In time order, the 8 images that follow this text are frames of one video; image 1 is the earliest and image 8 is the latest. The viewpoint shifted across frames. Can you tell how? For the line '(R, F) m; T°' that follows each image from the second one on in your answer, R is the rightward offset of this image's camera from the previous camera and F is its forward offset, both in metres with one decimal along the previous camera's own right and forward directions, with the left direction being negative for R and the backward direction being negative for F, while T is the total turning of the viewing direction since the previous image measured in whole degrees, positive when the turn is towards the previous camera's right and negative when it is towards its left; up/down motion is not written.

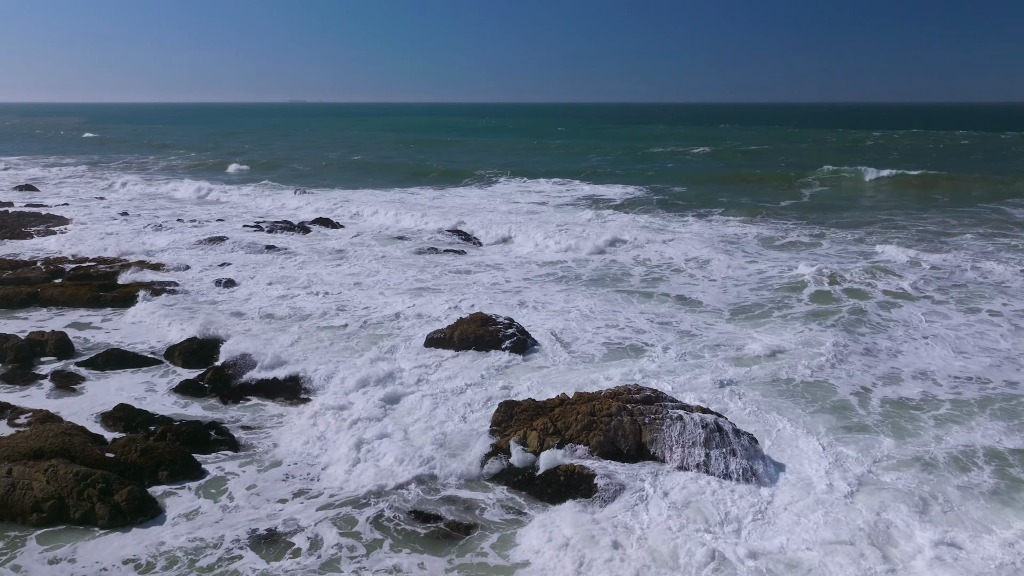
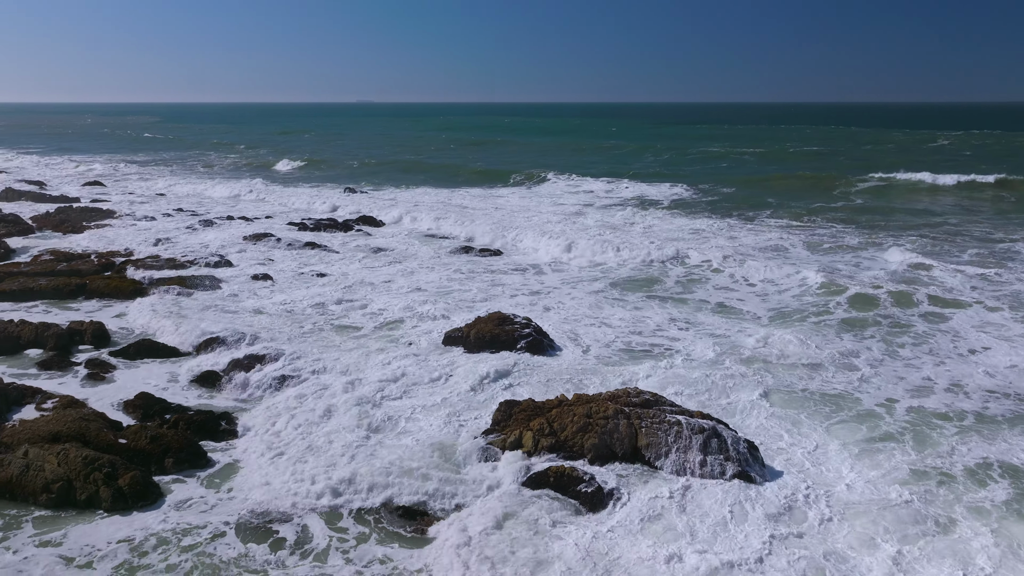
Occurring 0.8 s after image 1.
(+0.7, 0.0) m; -5°
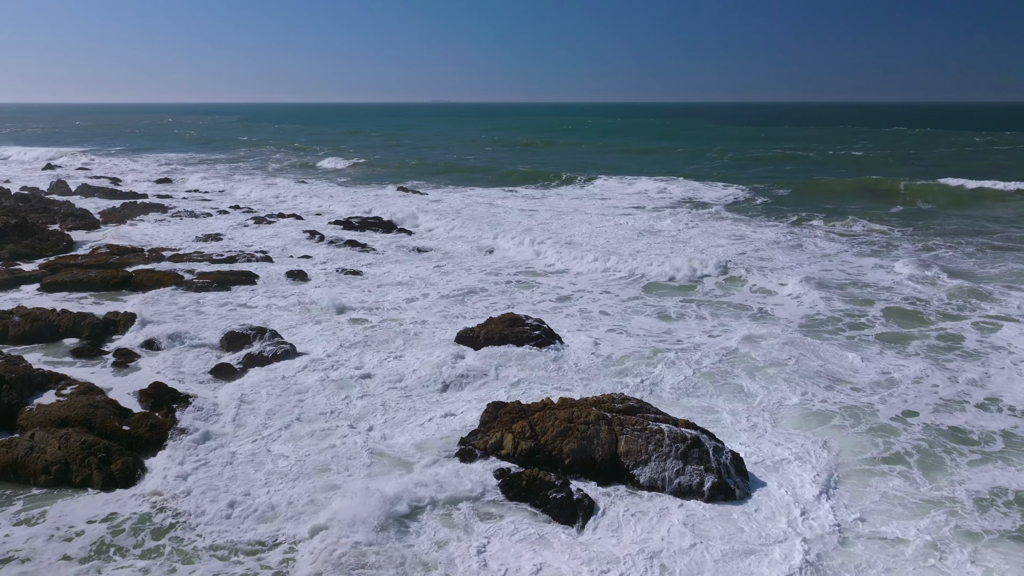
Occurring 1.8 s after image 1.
(+0.9, 0.0) m; -5°
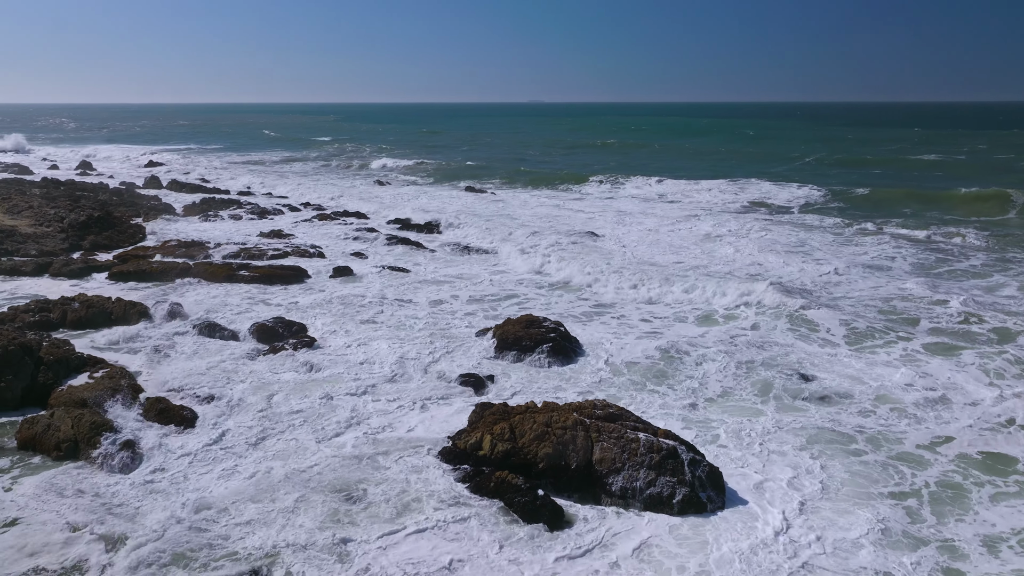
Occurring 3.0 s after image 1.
(+1.1, 0.0) m; -7°
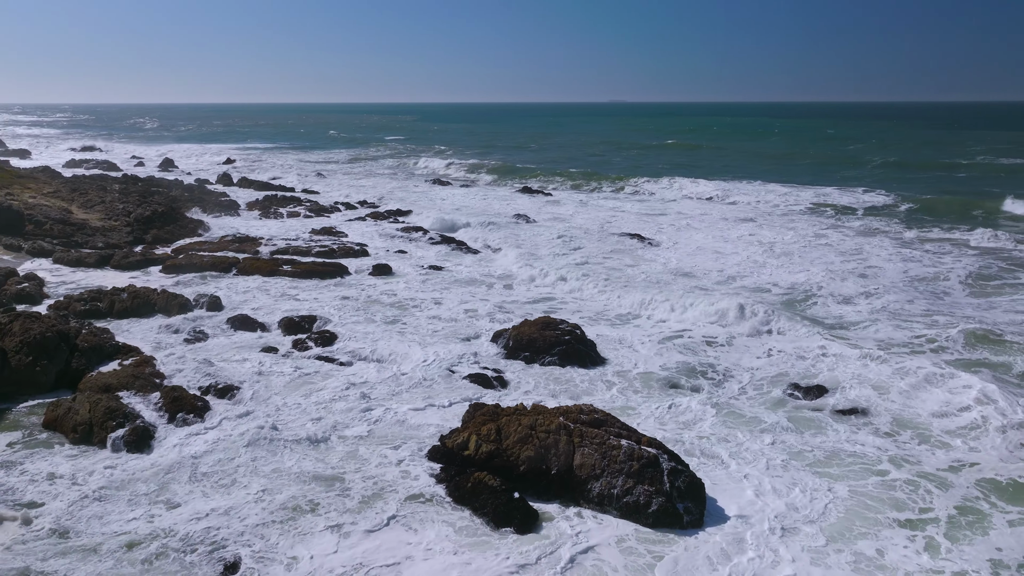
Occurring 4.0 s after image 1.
(+0.9, 0.0) m; -6°
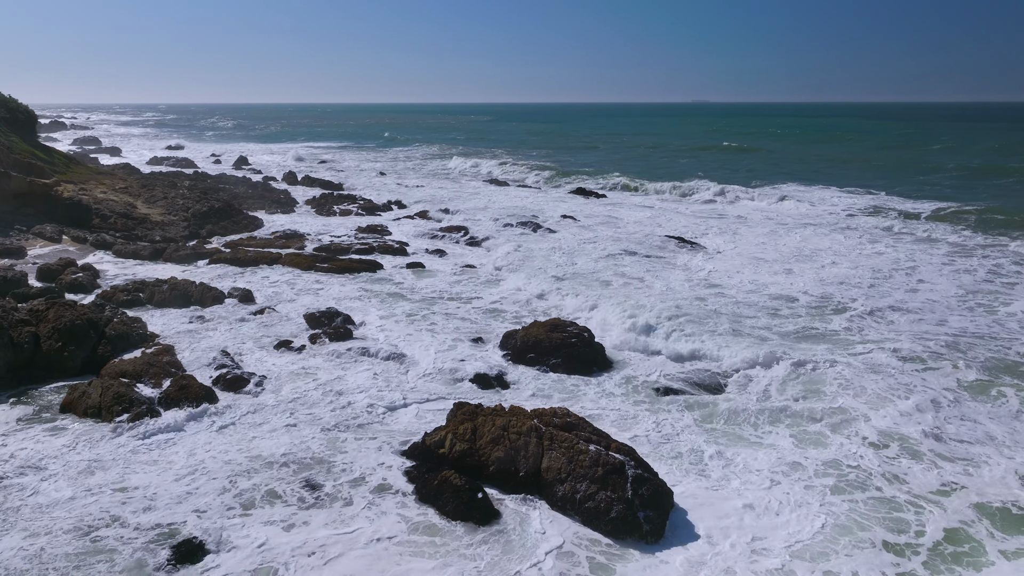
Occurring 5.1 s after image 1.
(+1.0, 0.0) m; -6°
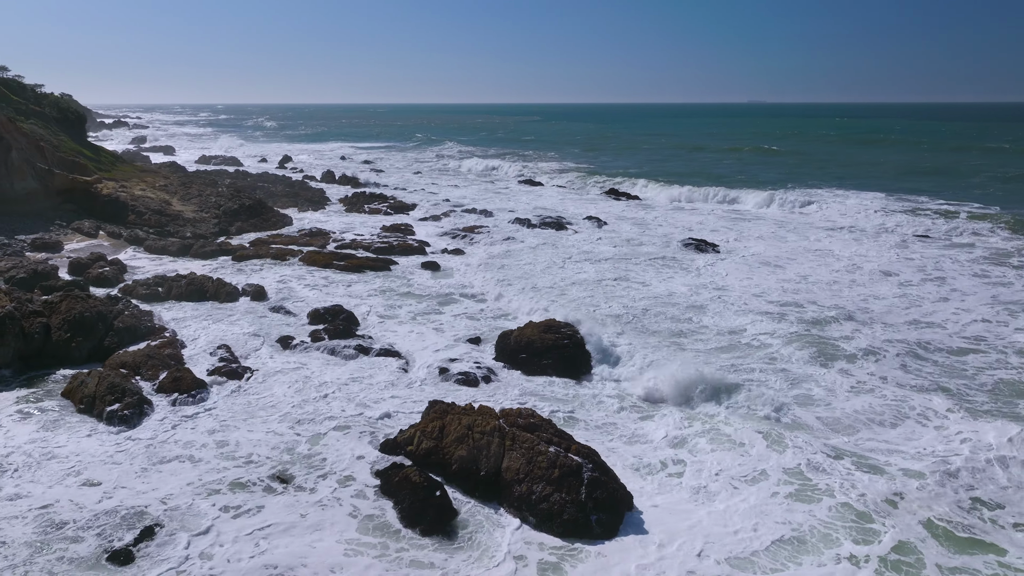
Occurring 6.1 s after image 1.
(+0.9, 0.0) m; -4°
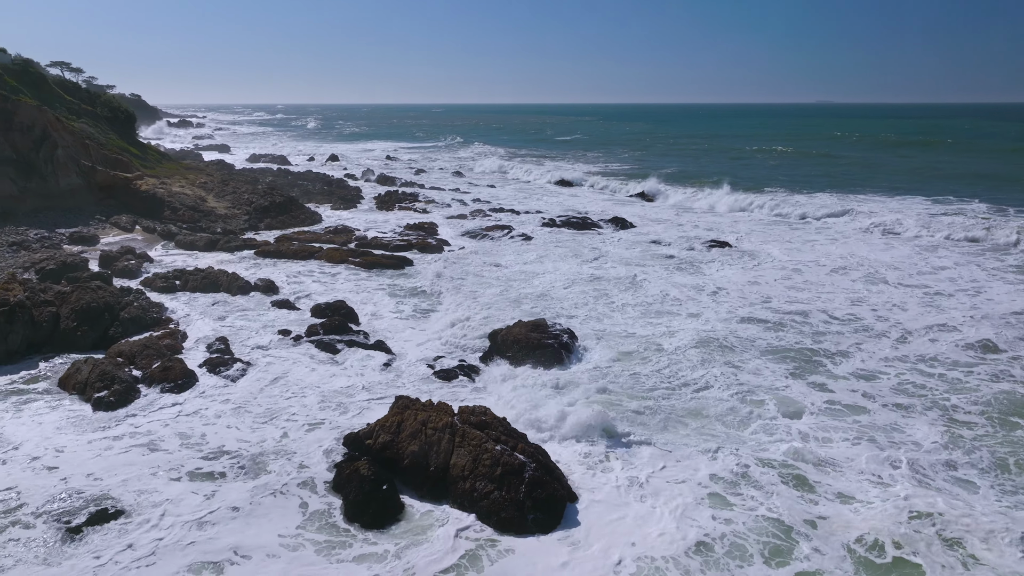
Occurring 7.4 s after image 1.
(+1.1, 0.0) m; -4°
